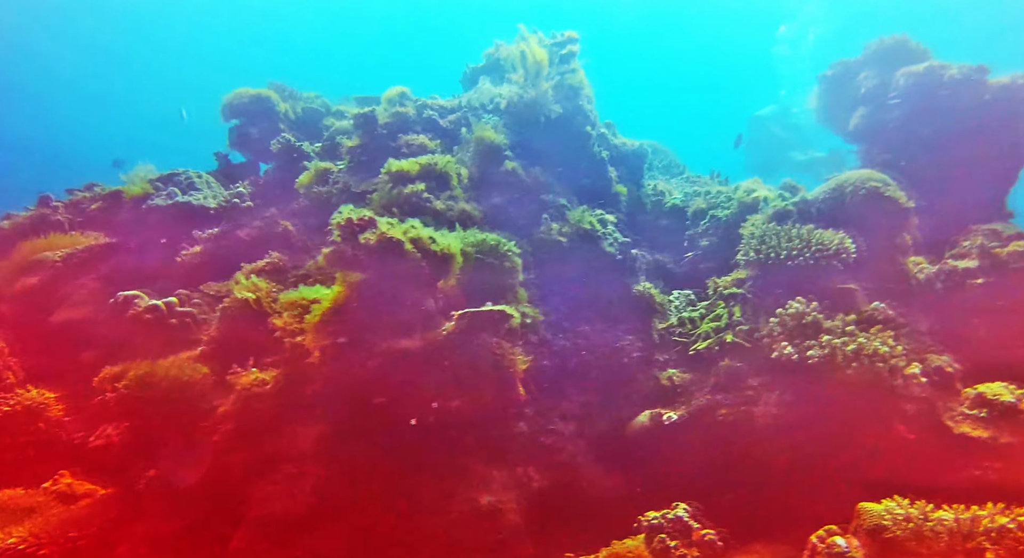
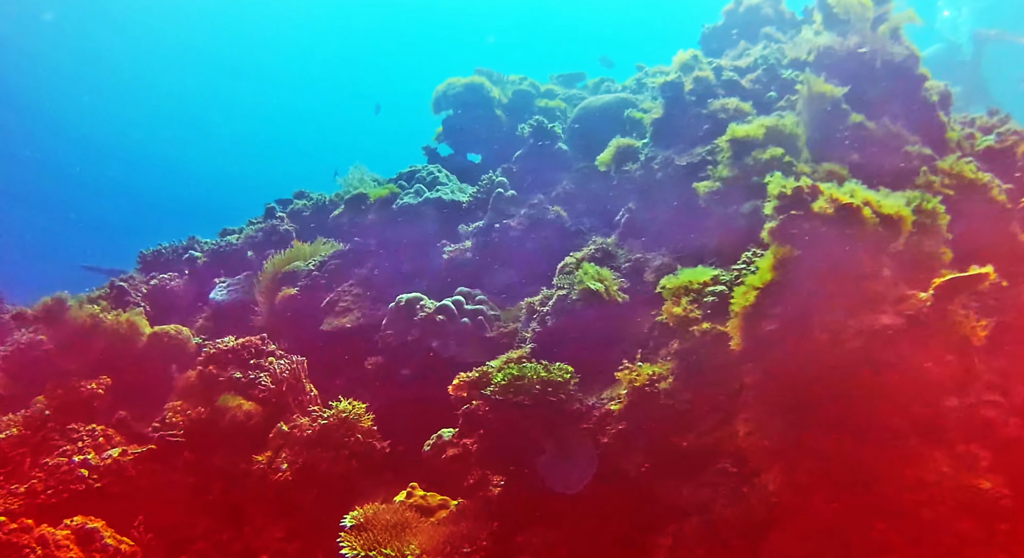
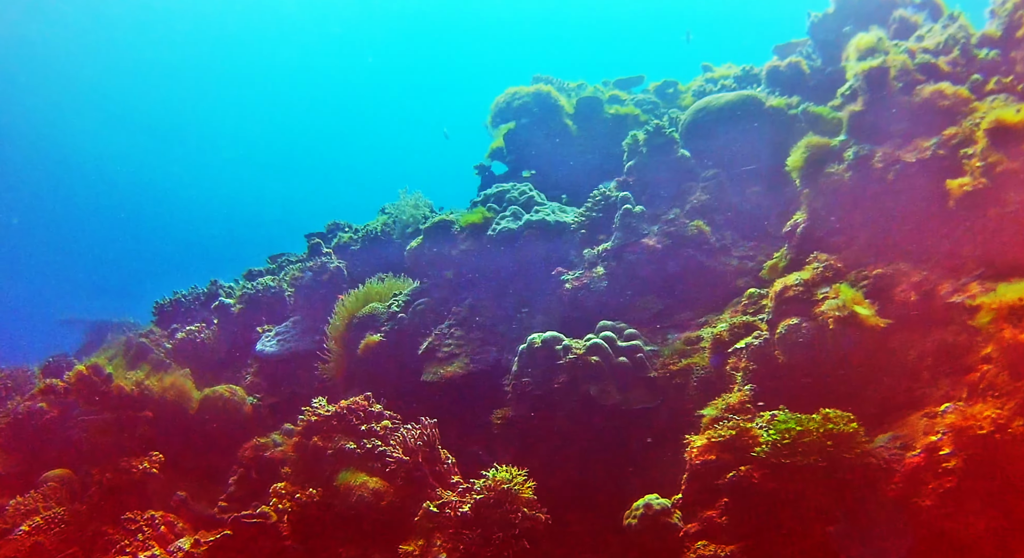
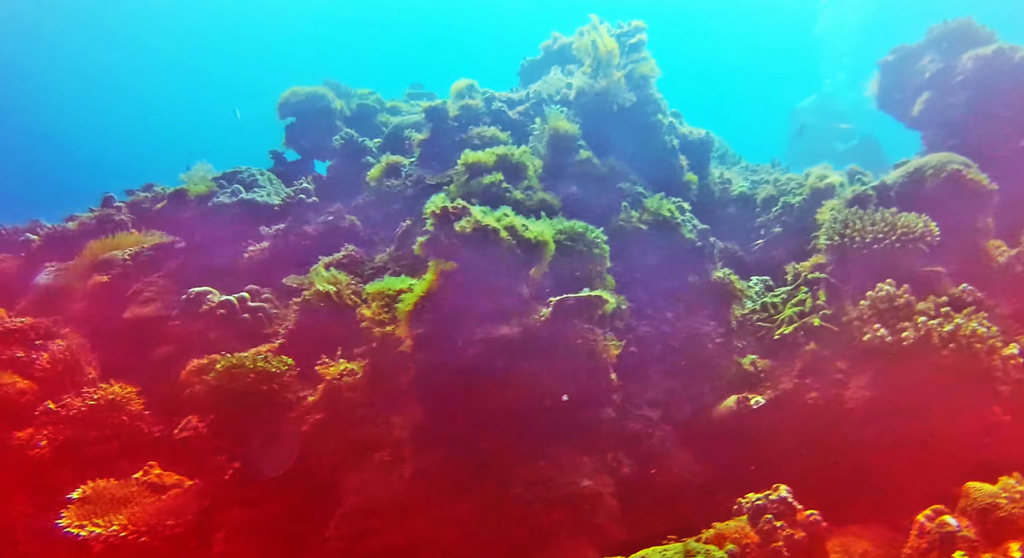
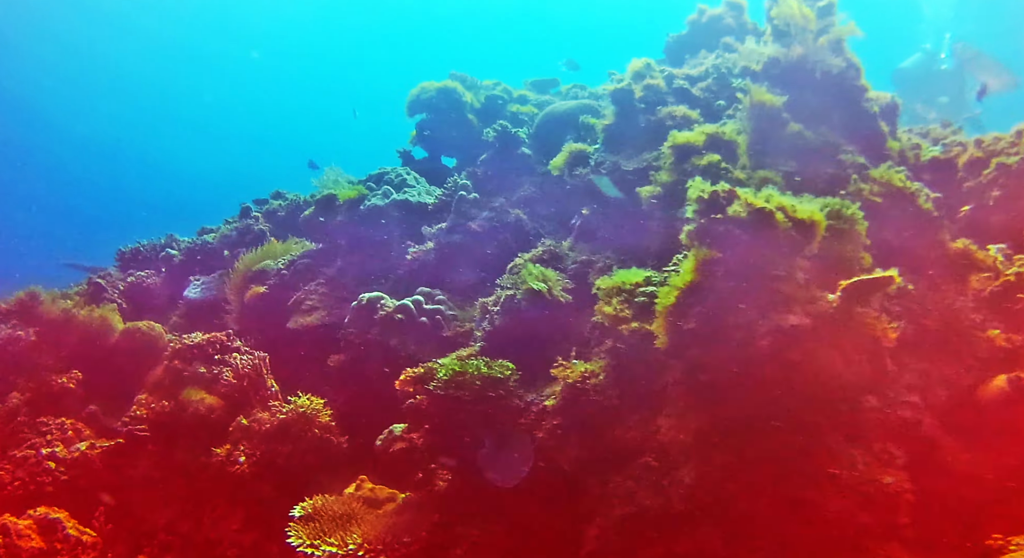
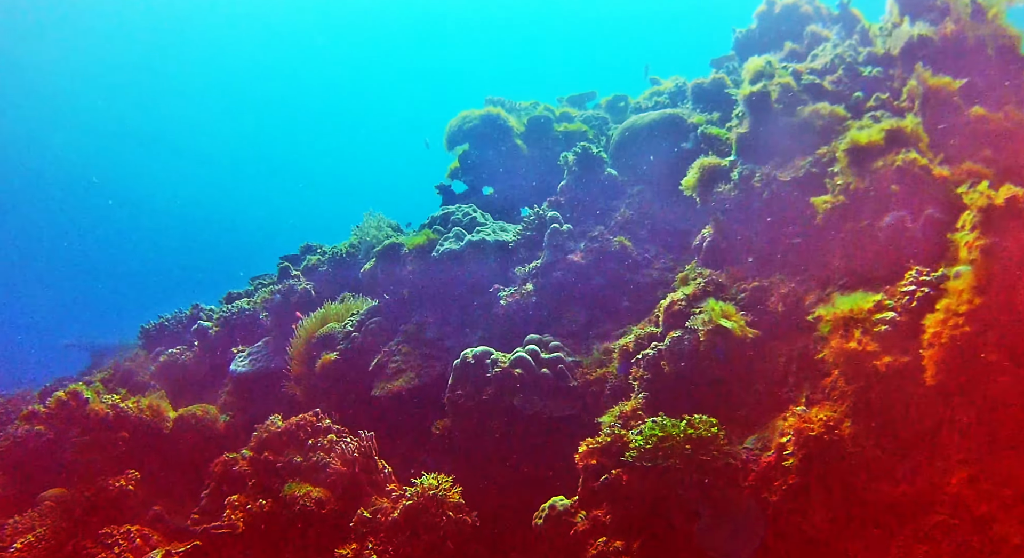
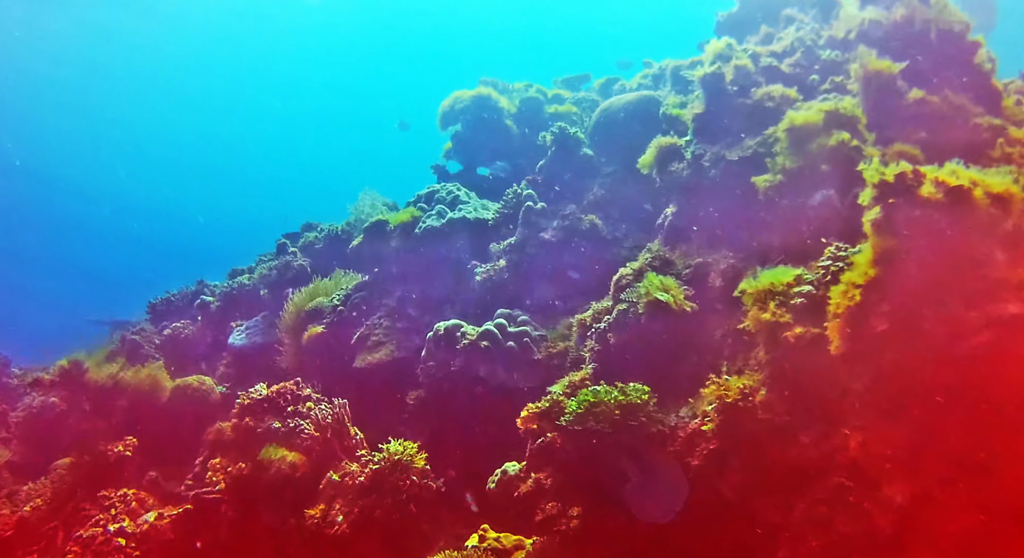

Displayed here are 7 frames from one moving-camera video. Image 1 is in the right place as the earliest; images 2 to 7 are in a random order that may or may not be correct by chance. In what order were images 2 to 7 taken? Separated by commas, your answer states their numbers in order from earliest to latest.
4, 5, 2, 7, 6, 3
